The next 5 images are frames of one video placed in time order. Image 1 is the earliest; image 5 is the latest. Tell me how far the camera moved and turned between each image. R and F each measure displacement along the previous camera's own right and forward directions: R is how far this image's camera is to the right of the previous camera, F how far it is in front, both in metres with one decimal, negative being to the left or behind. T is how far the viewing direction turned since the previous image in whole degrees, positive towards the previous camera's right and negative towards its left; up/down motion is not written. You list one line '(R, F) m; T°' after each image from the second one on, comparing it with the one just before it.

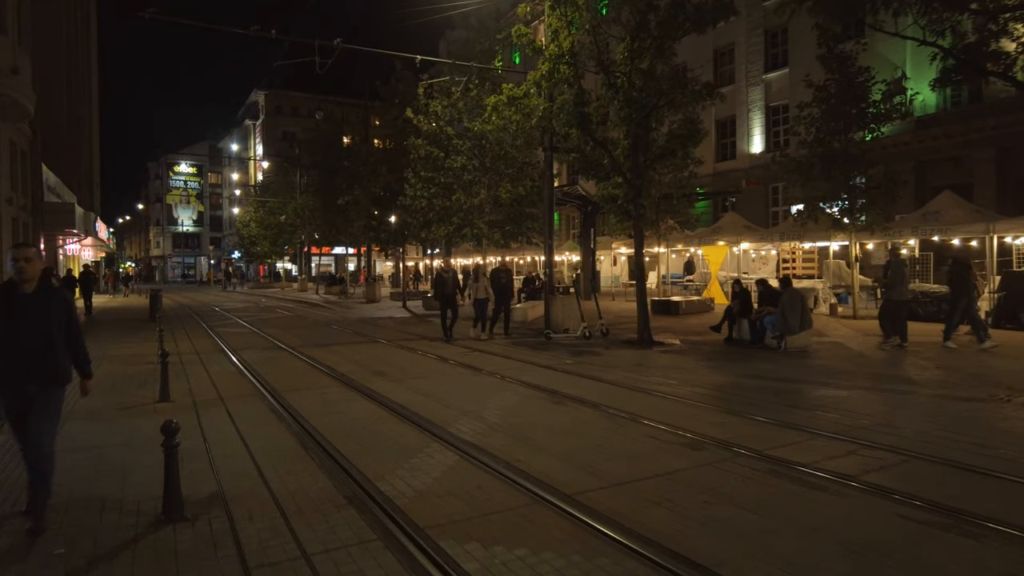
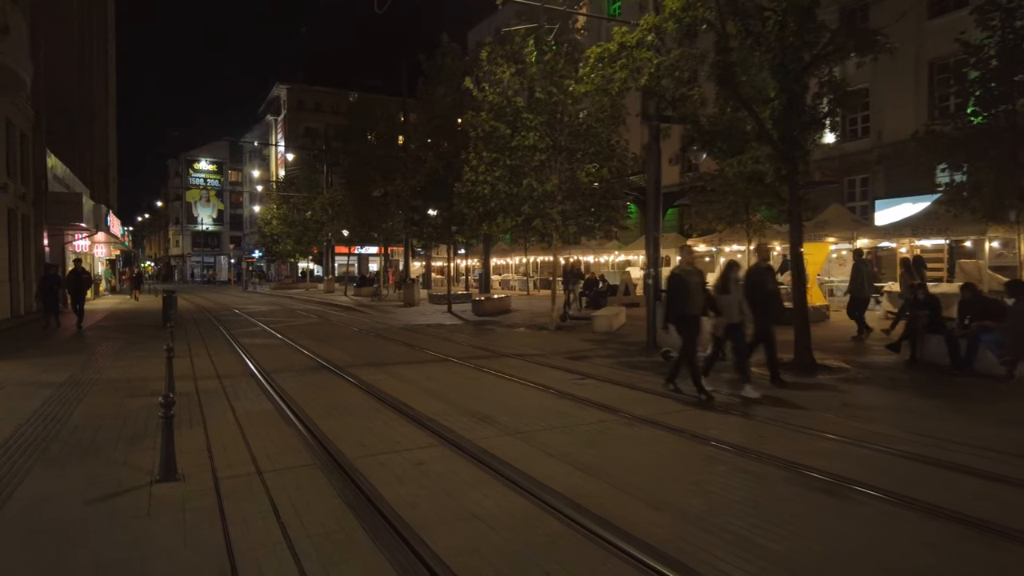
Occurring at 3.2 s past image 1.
(-1.7, +3.5) m; -1°
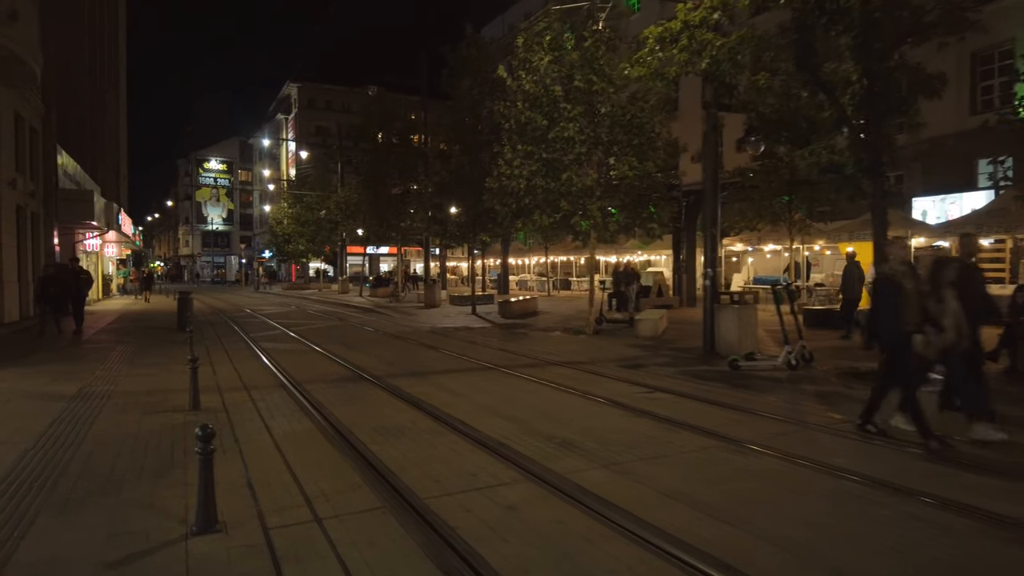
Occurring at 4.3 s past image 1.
(-0.7, +1.1) m; -1°
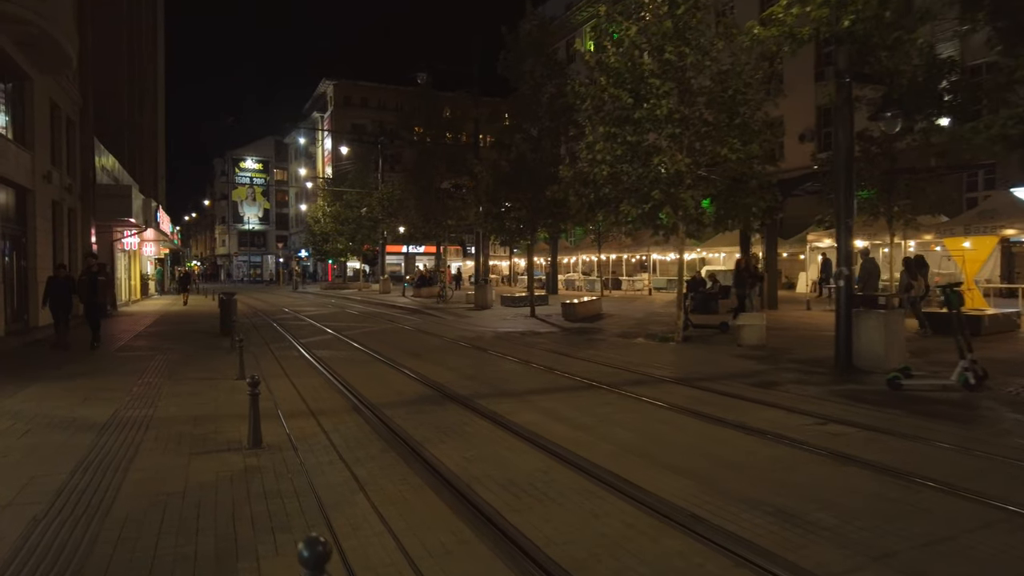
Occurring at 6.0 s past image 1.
(-1.1, +1.9) m; -2°
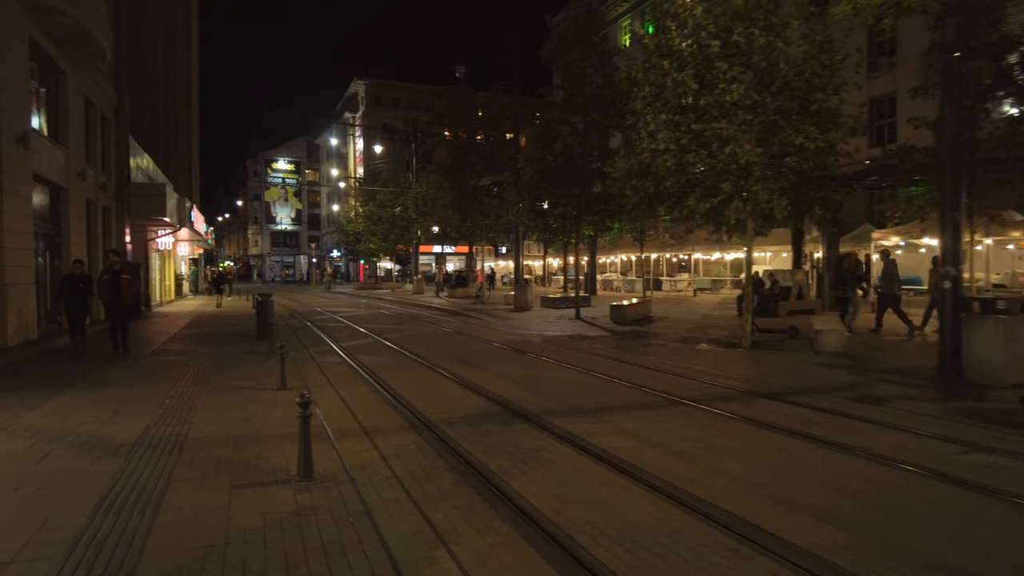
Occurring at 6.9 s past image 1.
(-0.6, +1.0) m; -2°
